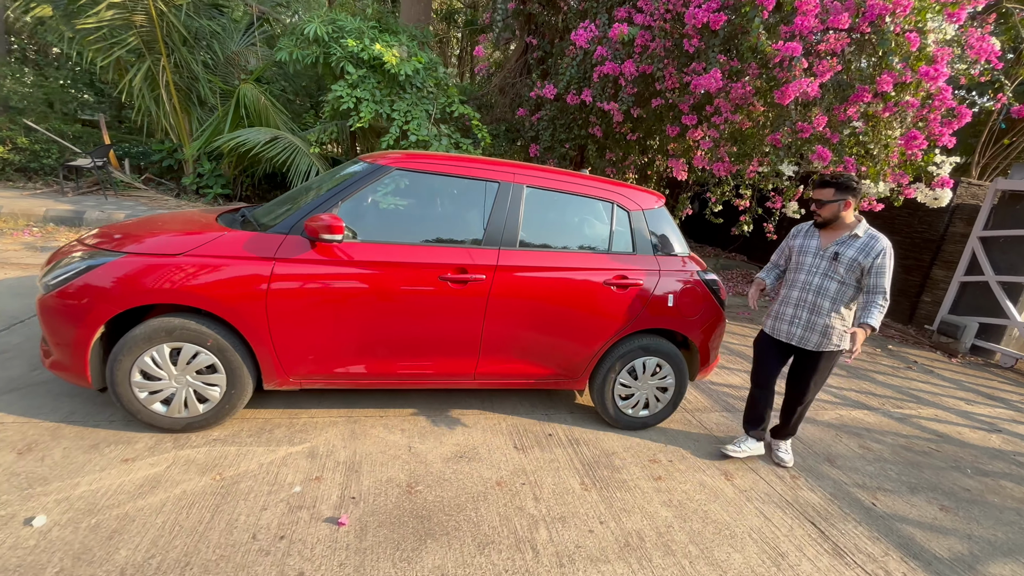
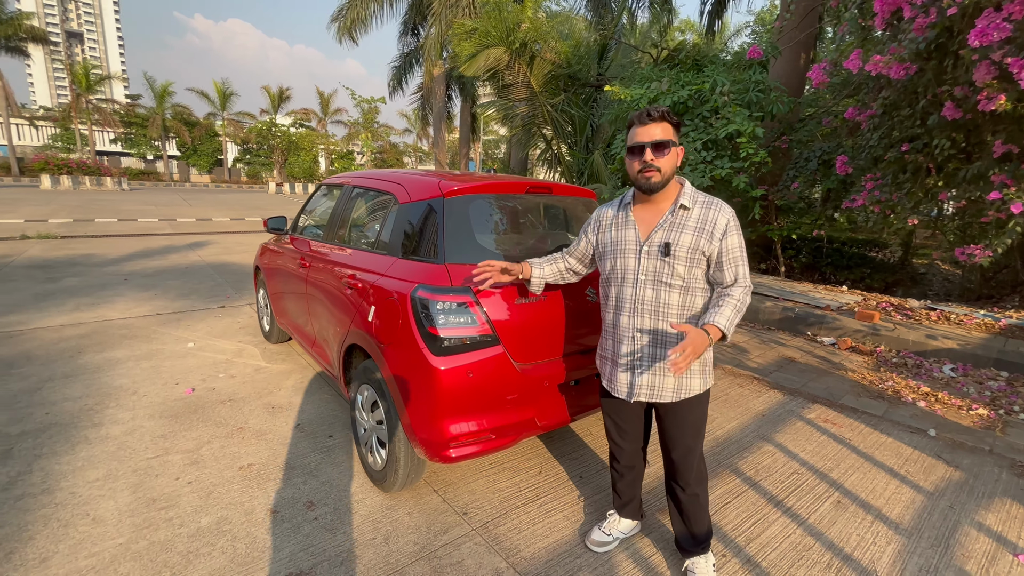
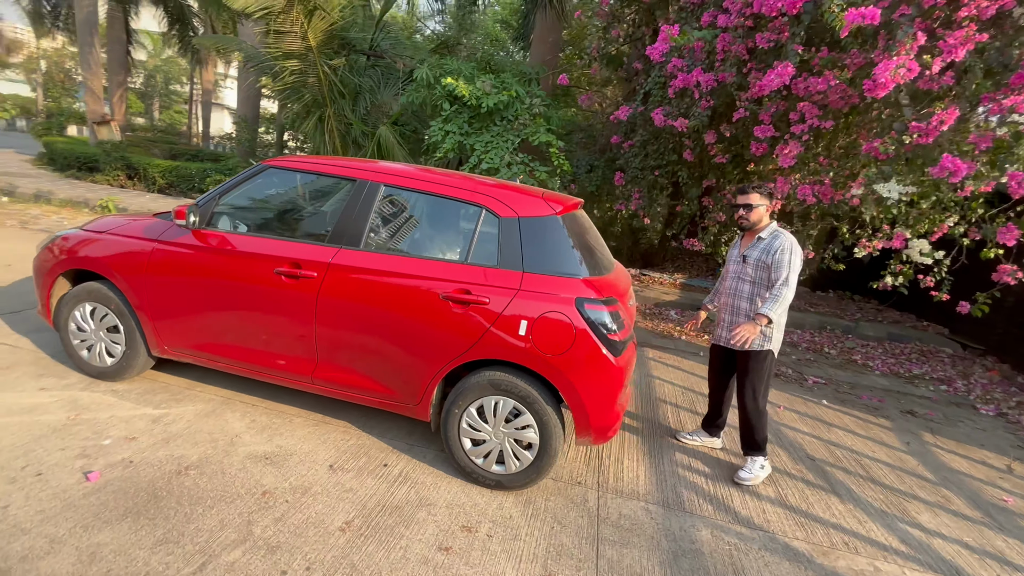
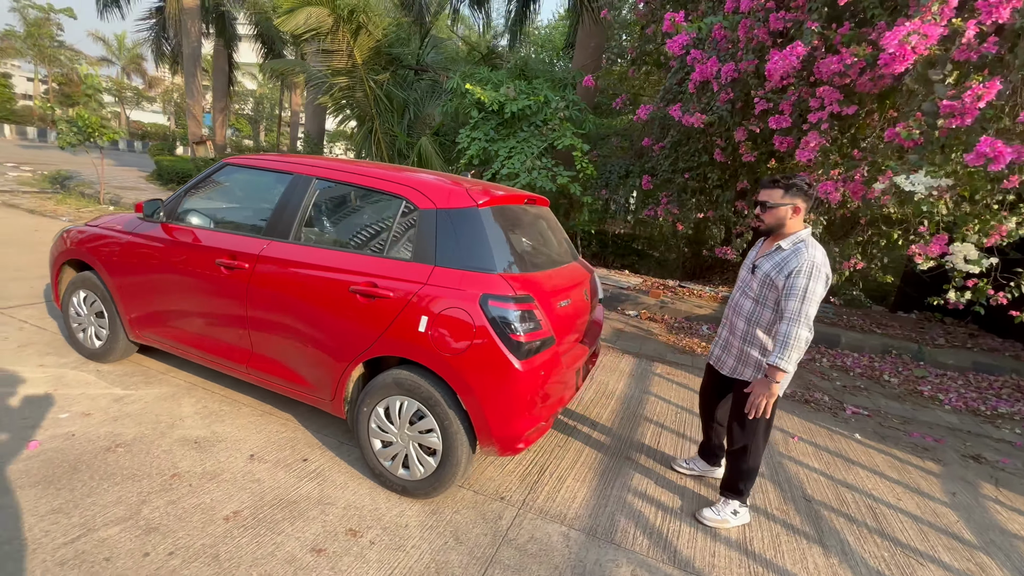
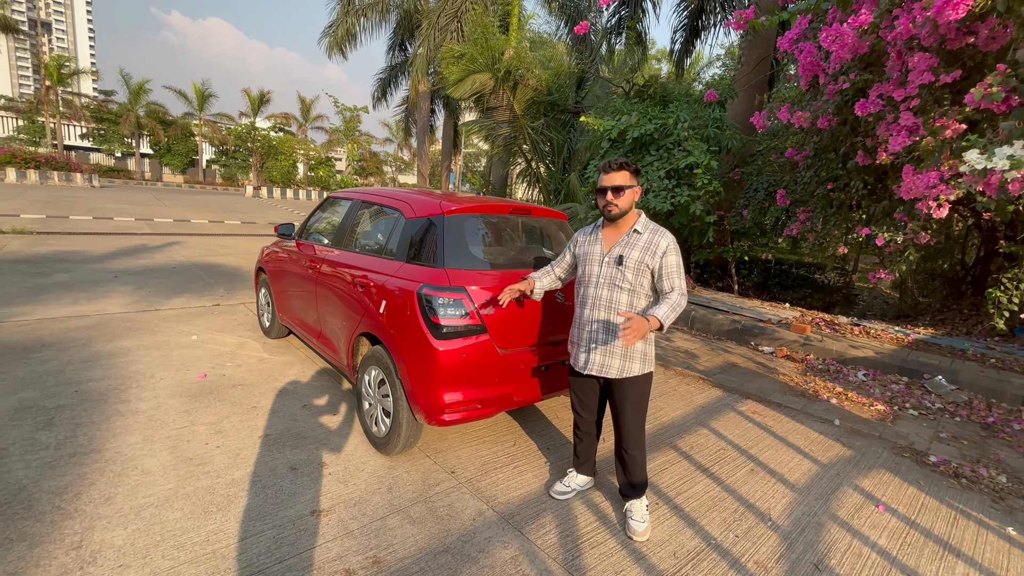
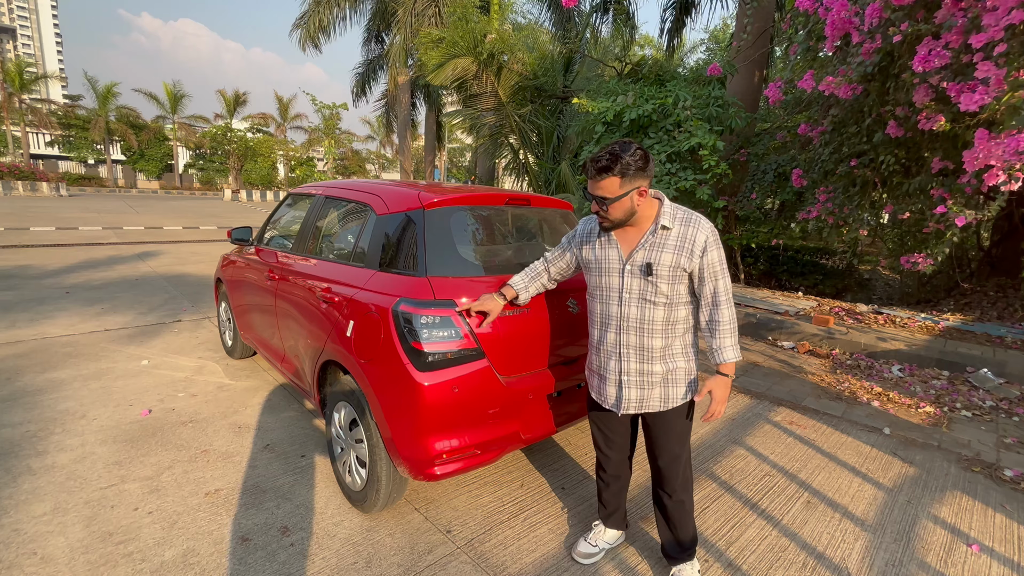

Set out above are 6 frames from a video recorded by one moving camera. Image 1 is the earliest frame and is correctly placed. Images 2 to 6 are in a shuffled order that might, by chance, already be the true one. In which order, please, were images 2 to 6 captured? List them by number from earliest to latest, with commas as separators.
3, 4, 5, 6, 2
